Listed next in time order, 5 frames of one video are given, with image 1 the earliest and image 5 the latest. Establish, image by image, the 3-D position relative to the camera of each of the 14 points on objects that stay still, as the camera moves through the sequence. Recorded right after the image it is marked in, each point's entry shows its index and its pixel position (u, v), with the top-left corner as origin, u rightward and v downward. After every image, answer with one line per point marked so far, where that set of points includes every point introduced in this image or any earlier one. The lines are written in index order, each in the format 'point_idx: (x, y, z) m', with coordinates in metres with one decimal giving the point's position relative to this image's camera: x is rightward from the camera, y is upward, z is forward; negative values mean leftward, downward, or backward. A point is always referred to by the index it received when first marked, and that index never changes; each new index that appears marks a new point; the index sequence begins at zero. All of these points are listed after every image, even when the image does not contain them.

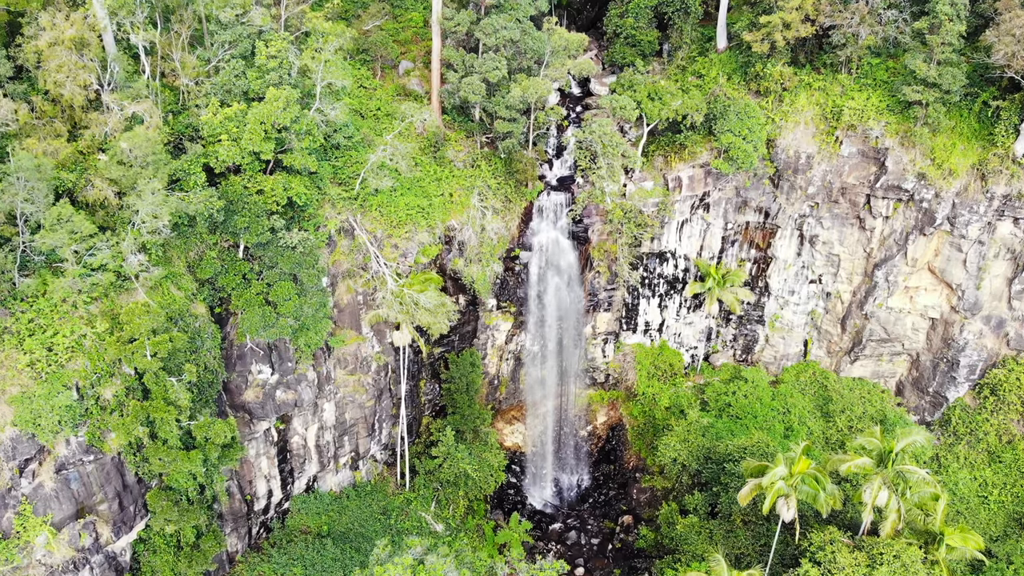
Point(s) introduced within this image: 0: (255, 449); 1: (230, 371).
0: (-8.9, -5.5, +20.2) m
1: (-9.3, -2.8, +19.2) m
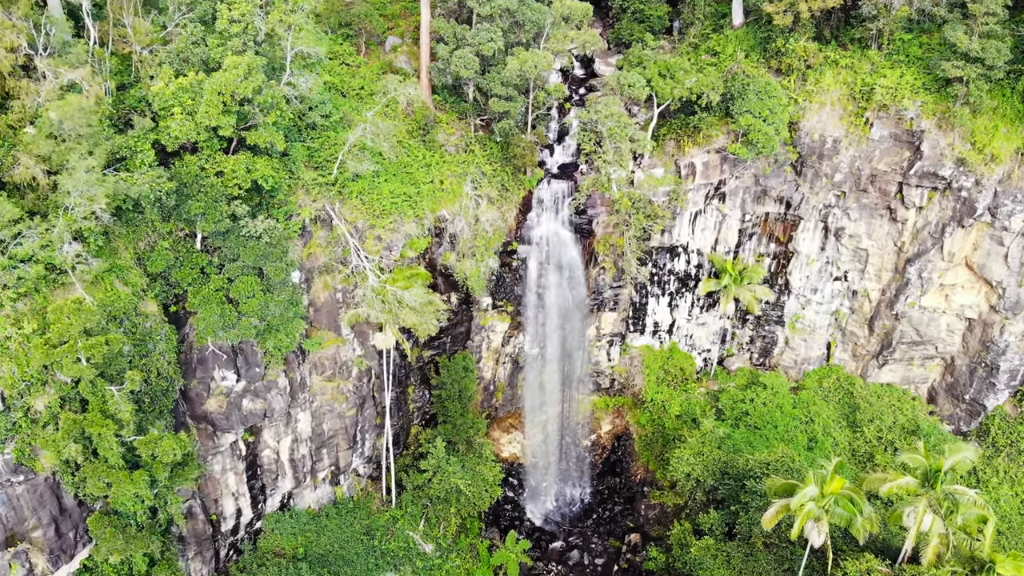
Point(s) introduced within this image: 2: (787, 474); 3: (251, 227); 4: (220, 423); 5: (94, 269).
0: (-9.0, -5.4, +18.0) m
1: (-9.5, -2.6, +17.0) m
2: (+8.9, -6.0, +18.7) m
3: (-7.4, +1.7, +16.2) m
4: (-8.8, -4.1, +17.5) m
5: (-10.4, +0.5, +14.4) m
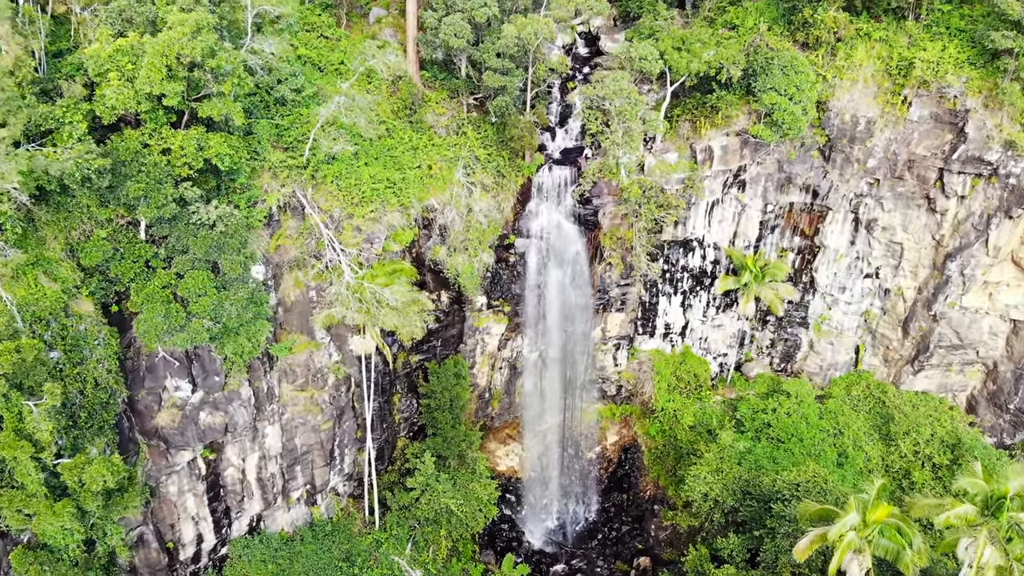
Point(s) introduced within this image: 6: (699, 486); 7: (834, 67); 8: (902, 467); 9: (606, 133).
0: (-9.1, -5.3, +15.8) m
1: (-9.6, -2.6, +14.8) m
2: (+8.8, -6.0, +16.4) m
3: (-7.5, +1.8, +14.0) m
4: (-8.9, -4.0, +15.3) m
5: (-10.5, +0.6, +12.2) m
6: (+6.1, -6.5, +19.0) m
7: (+11.0, +7.6, +19.8) m
8: (+13.2, -6.1, +19.7) m
9: (+3.2, +5.3, +19.5) m
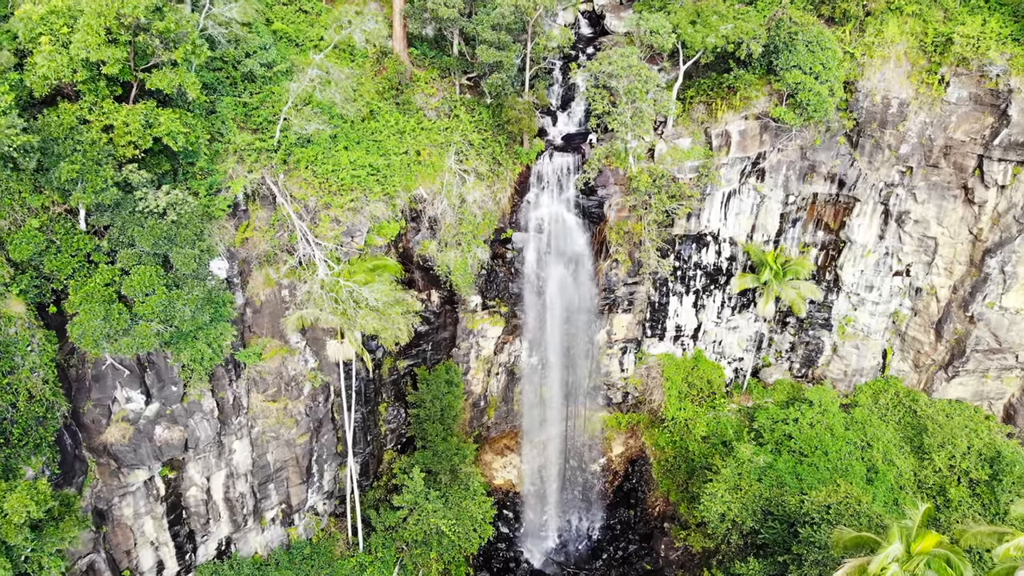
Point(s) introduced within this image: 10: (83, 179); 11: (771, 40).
0: (-9.2, -5.3, +14.0) m
1: (-9.7, -2.5, +13.0) m
2: (+8.7, -5.9, +14.6) m
3: (-7.6, +1.8, +12.2) m
4: (-9.0, -4.0, +13.6) m
5: (-10.6, +0.6, +10.4) m
6: (+6.0, -6.4, +17.2) m
7: (+10.9, +7.6, +18.0) m
8: (+13.2, -6.0, +17.9) m
9: (+3.1, +5.3, +17.7) m
10: (-8.4, +2.1, +11.5) m
11: (+7.9, +7.6, +17.7) m
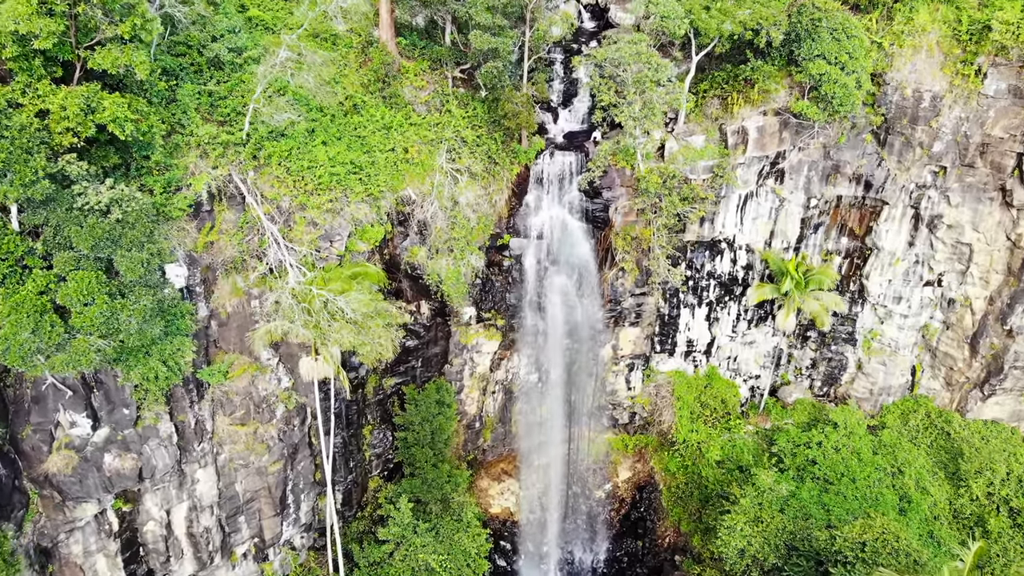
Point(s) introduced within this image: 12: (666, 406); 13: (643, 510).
0: (-9.3, -5.5, +12.4) m
1: (-9.8, -2.7, +11.4) m
2: (+8.6, -6.2, +12.9) m
3: (-7.7, +1.7, +10.7) m
4: (-9.1, -4.2, +11.9) m
5: (-10.7, +0.5, +8.9) m
6: (+6.0, -6.7, +15.5) m
7: (+10.8, +7.3, +16.6) m
8: (+13.1, -6.3, +16.1) m
9: (+3.0, +5.0, +16.3) m
10: (-8.5, +2.0, +10.0) m
11: (+7.8, +7.3, +16.3) m
12: (+5.4, -4.1, +20.3) m
13: (+4.6, -7.7, +20.0) m
